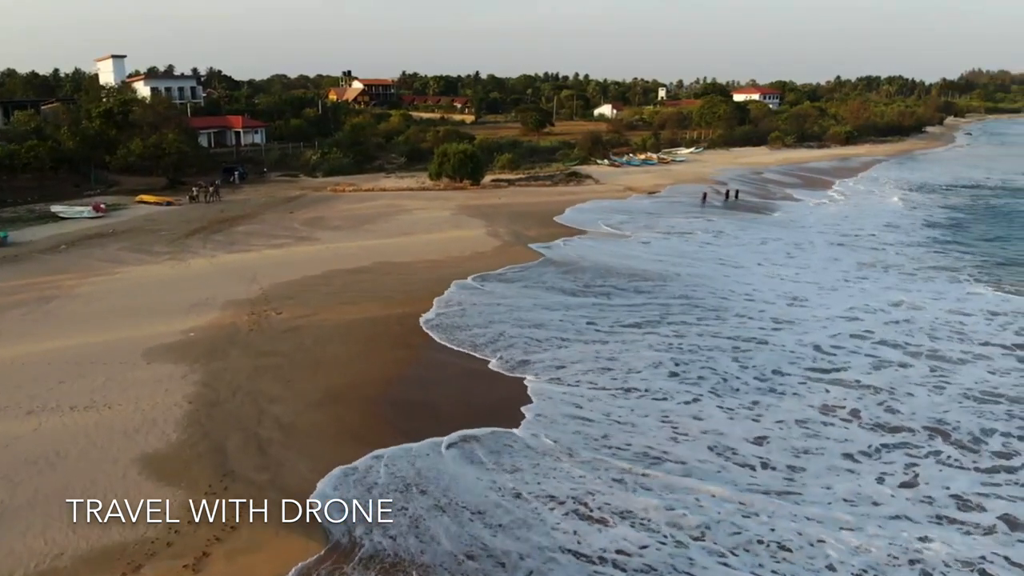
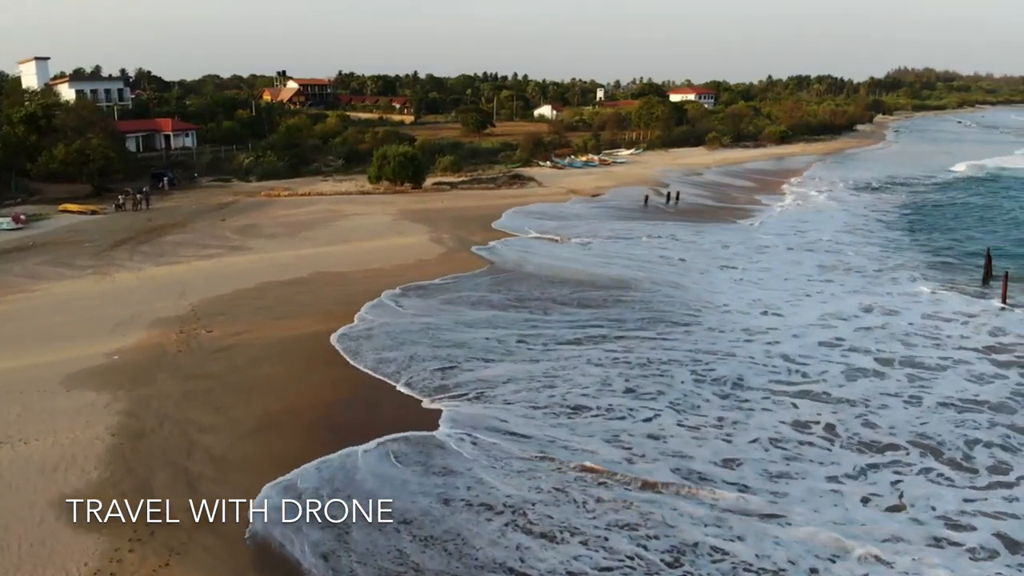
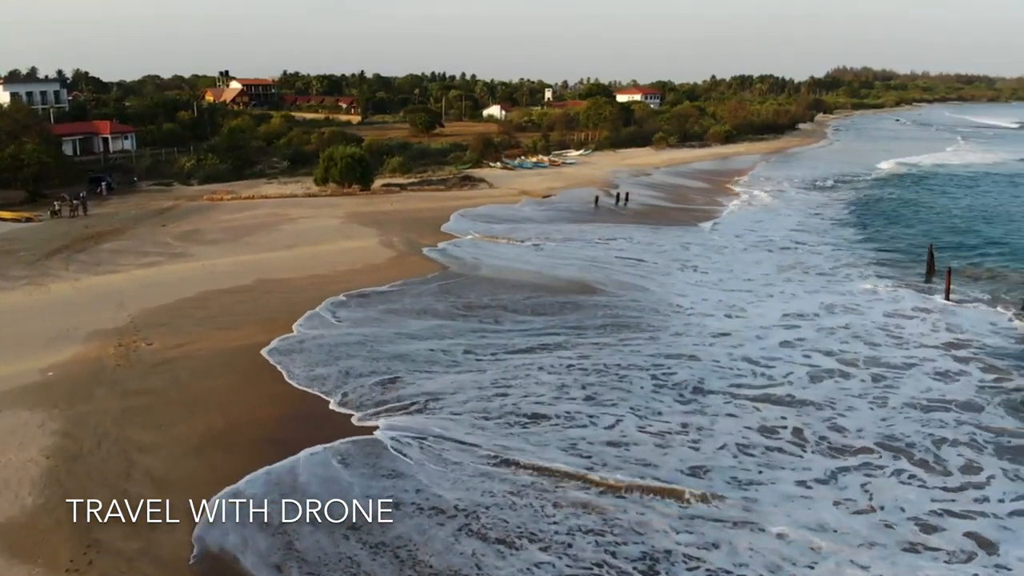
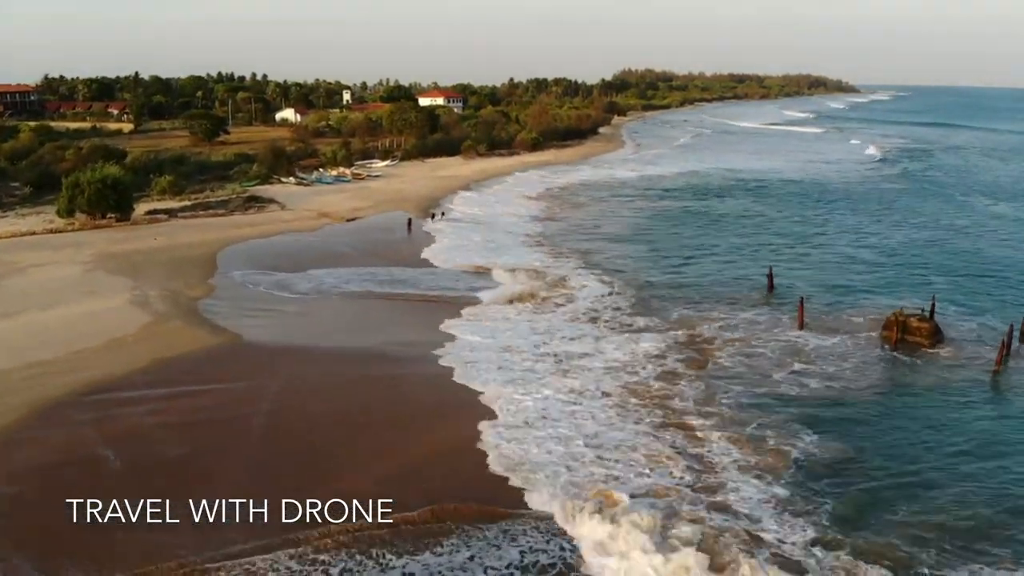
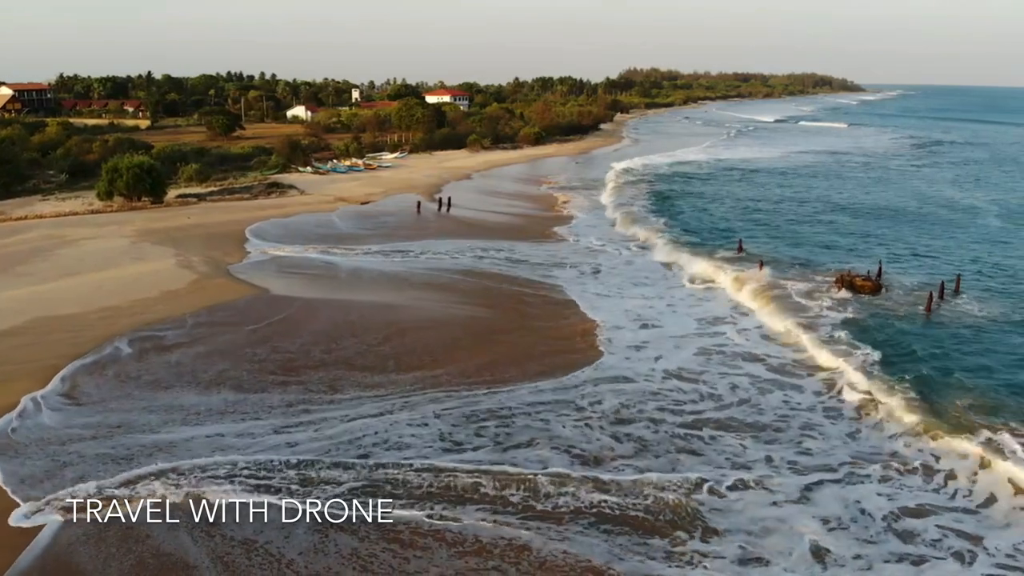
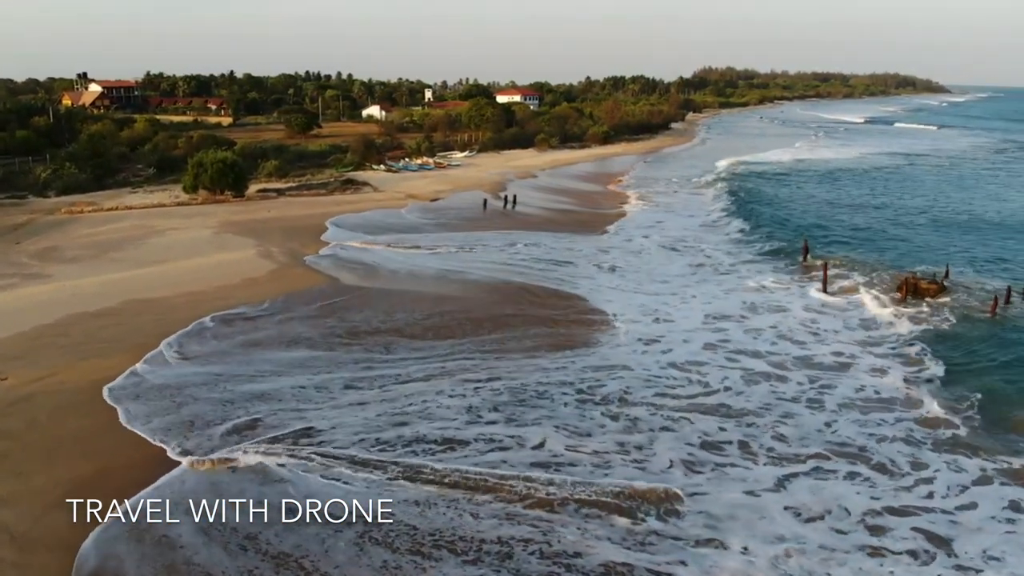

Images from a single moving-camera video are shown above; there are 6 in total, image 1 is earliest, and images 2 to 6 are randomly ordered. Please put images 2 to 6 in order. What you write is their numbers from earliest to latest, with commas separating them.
2, 3, 6, 5, 4
